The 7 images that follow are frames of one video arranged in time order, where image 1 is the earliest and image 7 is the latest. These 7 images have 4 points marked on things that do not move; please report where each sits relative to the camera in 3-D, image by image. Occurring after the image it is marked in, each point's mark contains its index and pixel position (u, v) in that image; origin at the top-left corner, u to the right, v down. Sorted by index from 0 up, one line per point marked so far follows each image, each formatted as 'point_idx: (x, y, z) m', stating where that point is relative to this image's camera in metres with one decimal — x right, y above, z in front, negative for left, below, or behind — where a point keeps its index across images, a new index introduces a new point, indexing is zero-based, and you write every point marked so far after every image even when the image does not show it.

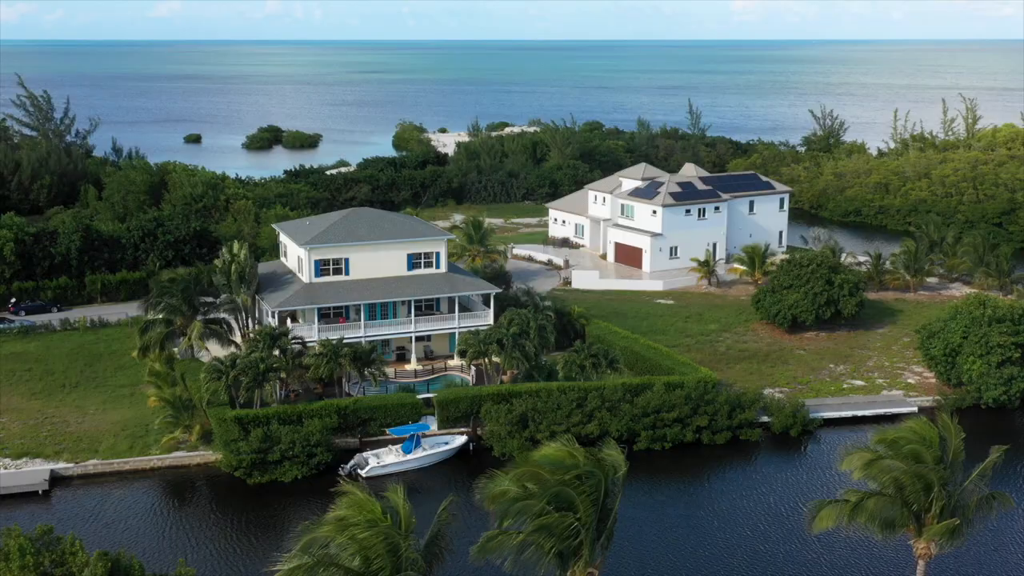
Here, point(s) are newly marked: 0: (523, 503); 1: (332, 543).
0: (+0.2, -2.7, +14.7) m
1: (-2.2, -3.2, +14.0) m
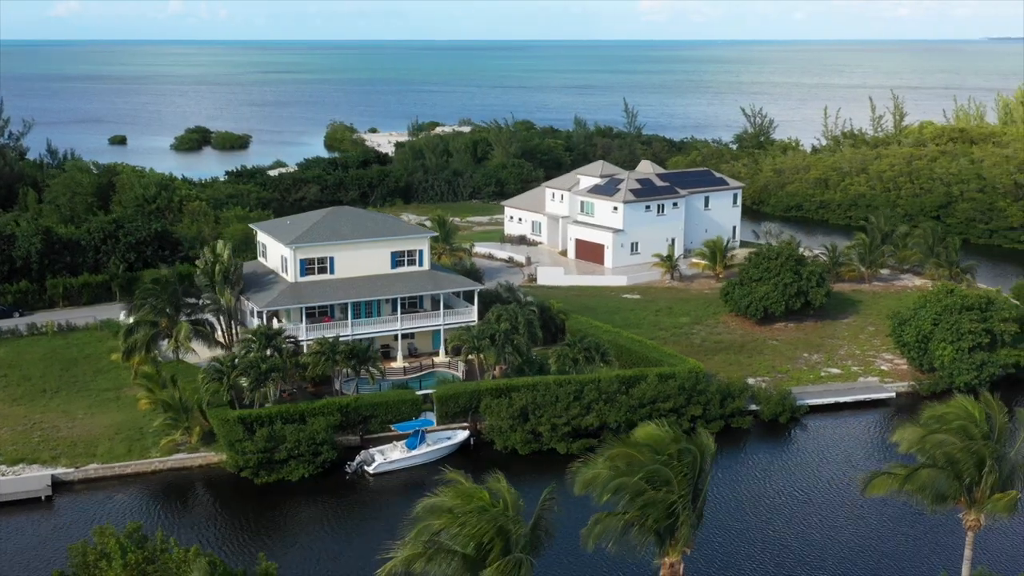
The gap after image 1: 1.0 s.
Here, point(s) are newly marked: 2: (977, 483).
0: (+1.5, -2.6, +15.1) m
1: (-0.8, -3.1, +14.3) m
2: (+7.5, -3.2, +18.3) m
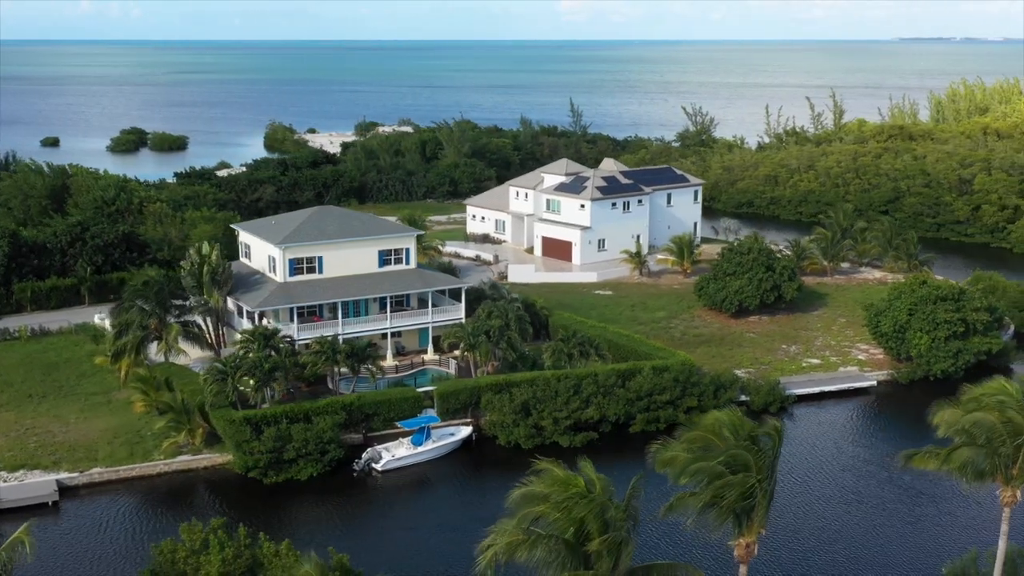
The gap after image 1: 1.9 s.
0: (+2.7, -2.5, +15.6) m
1: (+0.4, -3.0, +14.7) m
2: (+8.5, -2.9, +19.2) m
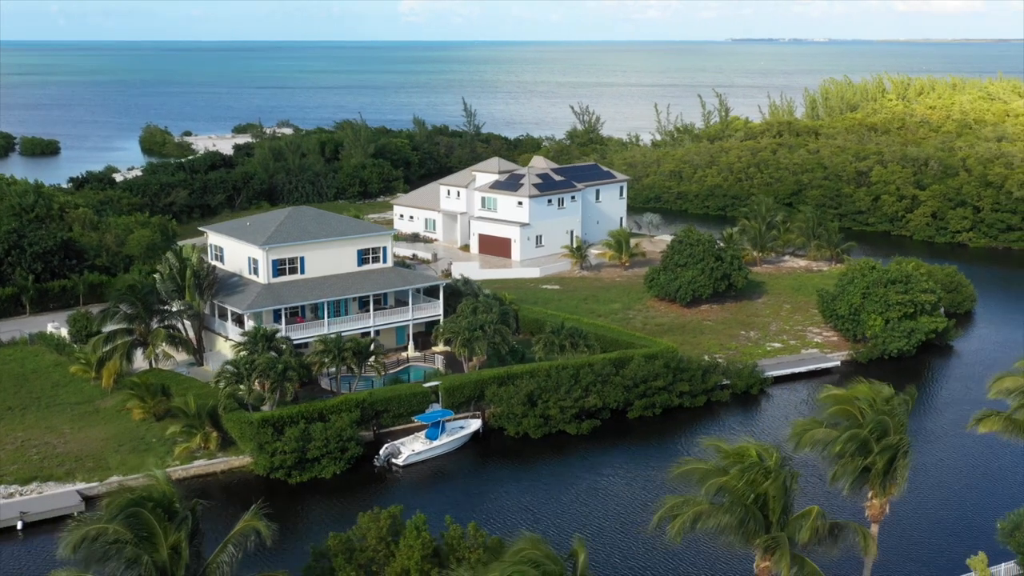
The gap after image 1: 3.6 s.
0: (+5.1, -2.2, +16.9) m
1: (+3.0, -2.7, +15.6) m
2: (+10.4, -2.5, +21.2) m
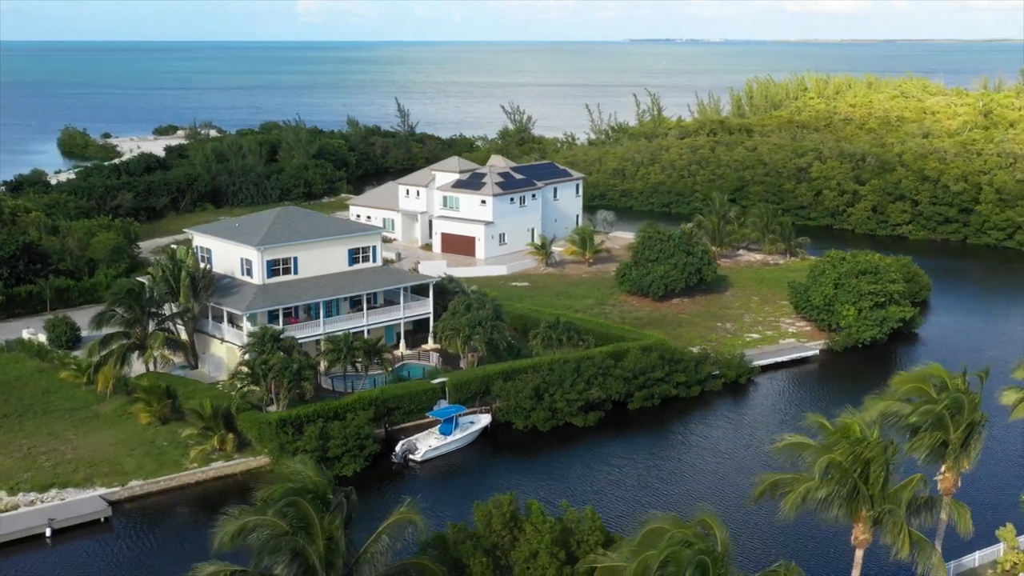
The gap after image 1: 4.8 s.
0: (+6.6, -1.9, +17.9) m
1: (+4.7, -2.6, +16.4) m
2: (+11.6, -2.2, +22.6) m
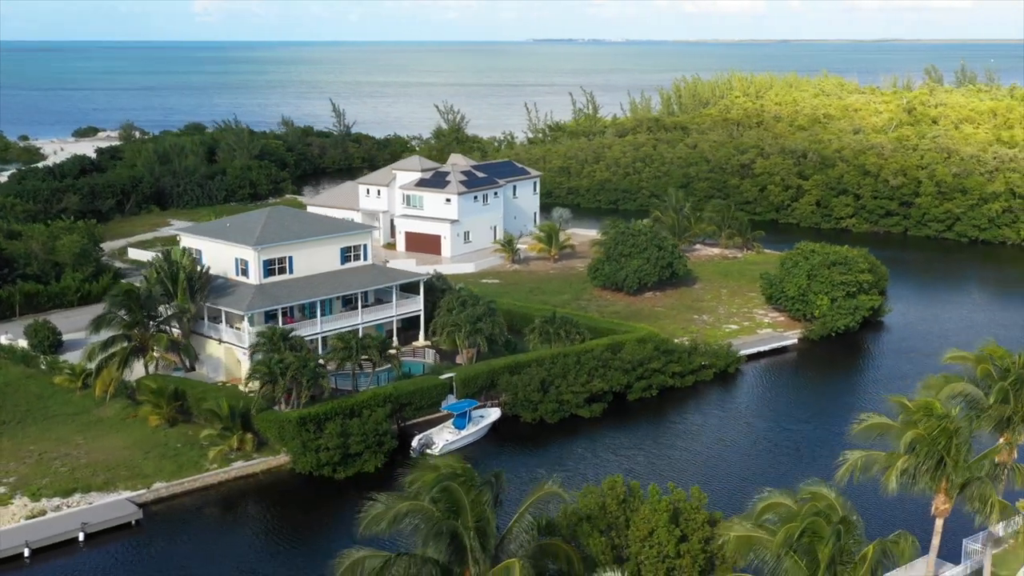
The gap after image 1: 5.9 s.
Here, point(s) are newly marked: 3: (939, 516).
0: (+8.1, -1.7, +19.0) m
1: (+6.3, -2.3, +17.4) m
2: (+12.7, -1.8, +24.1) m
3: (+6.8, -3.6, +18.1) m
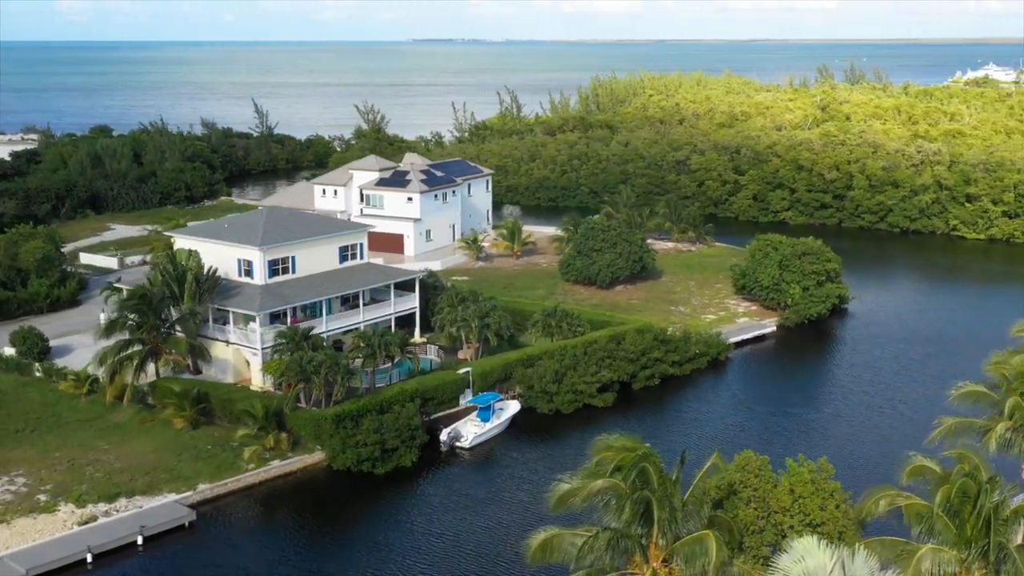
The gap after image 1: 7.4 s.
0: (+10.1, -1.3, +20.6) m
1: (+8.4, -2.0, +18.9) m
2: (+14.2, -1.3, +26.2) m
3: (+8.9, -3.3, +19.5) m
